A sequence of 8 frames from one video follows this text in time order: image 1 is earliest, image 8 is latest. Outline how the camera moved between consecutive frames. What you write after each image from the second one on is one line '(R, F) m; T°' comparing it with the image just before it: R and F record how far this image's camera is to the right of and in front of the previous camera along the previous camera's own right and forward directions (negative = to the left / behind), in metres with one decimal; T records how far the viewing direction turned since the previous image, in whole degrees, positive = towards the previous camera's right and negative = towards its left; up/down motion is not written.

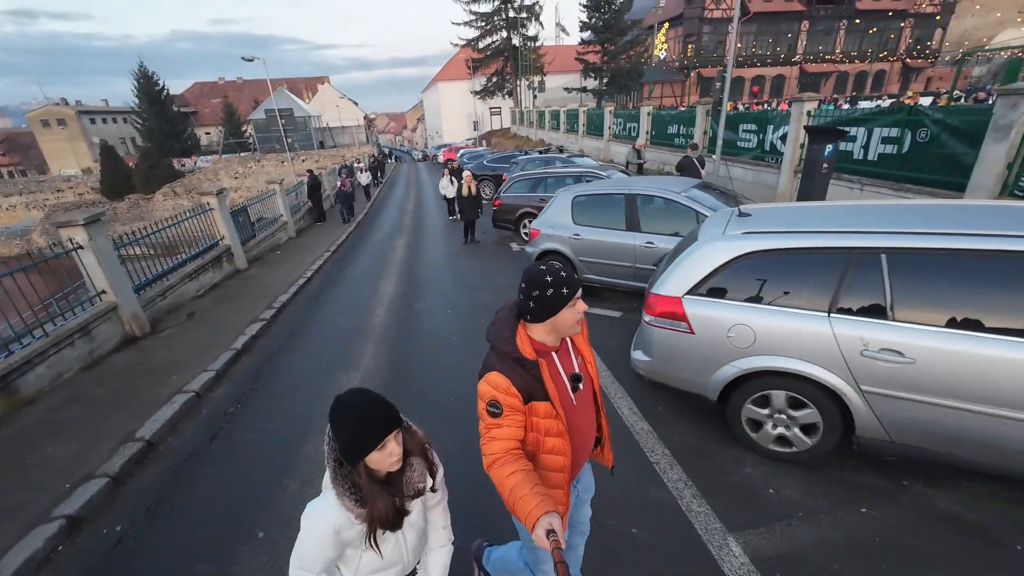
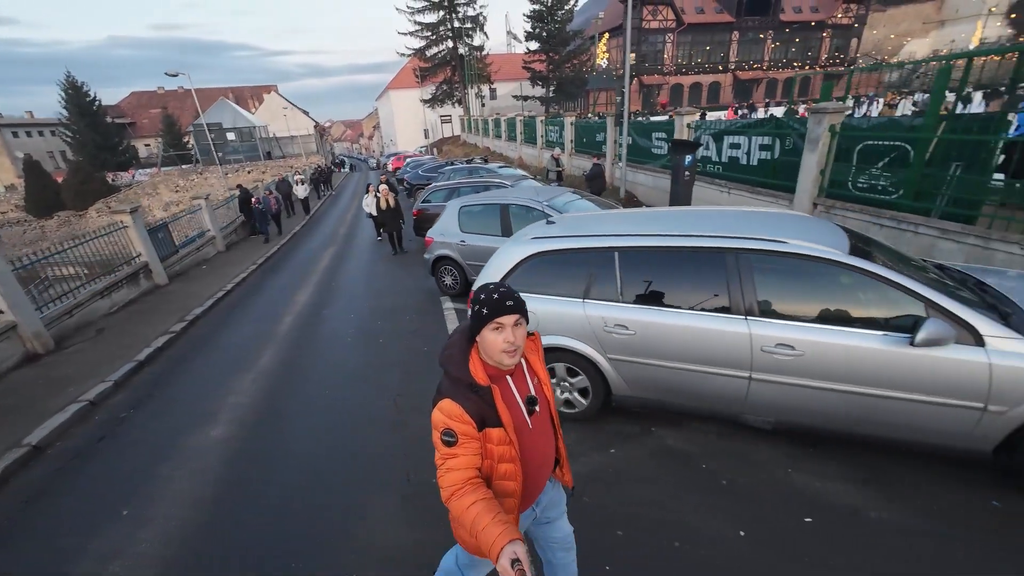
(+1.1, -0.7) m; +4°
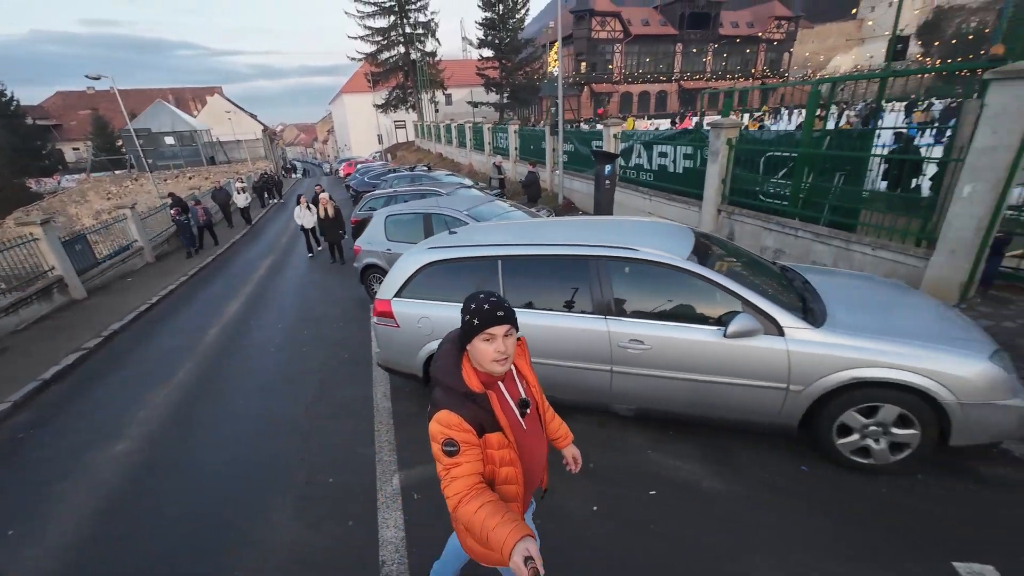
(+0.6, -0.3) m; +5°
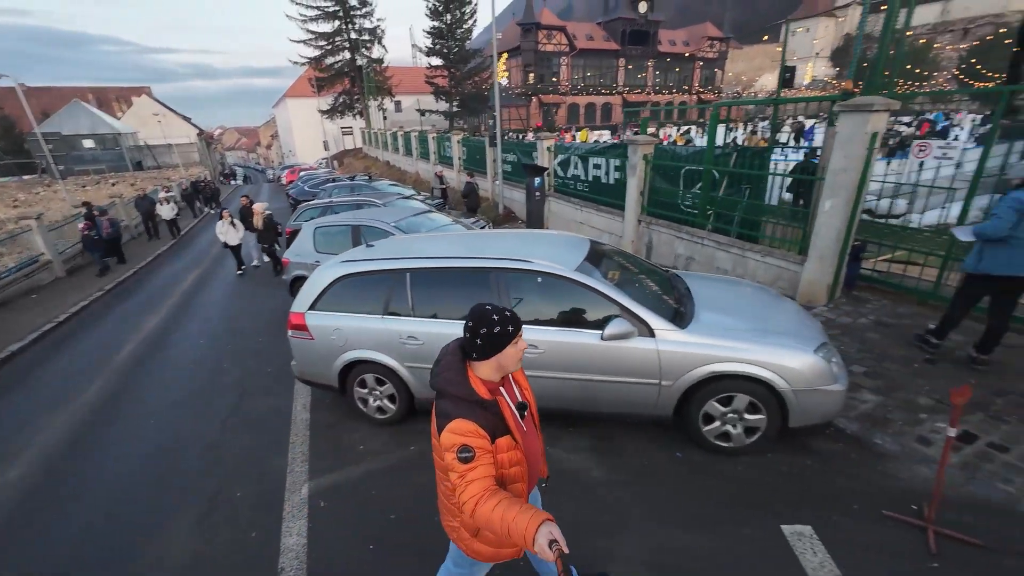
(+0.4, -0.2) m; +6°
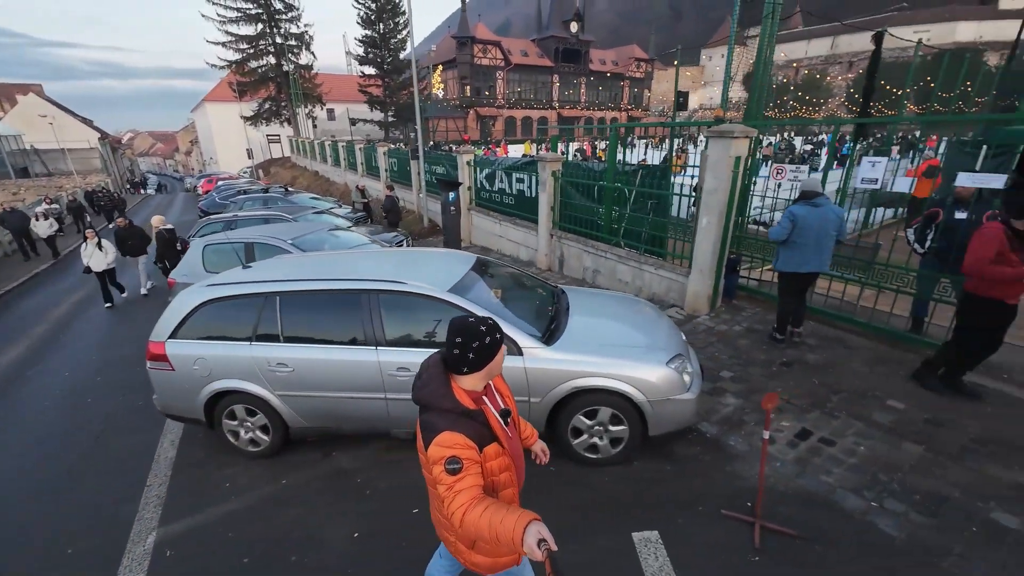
(+0.6, 0.0) m; +7°
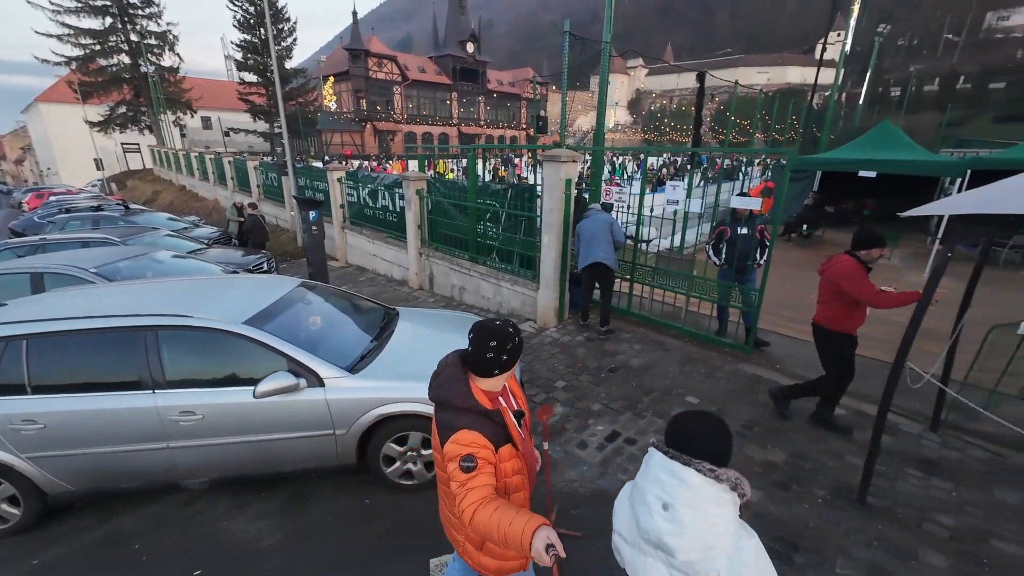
(+0.8, -0.1) m; +12°
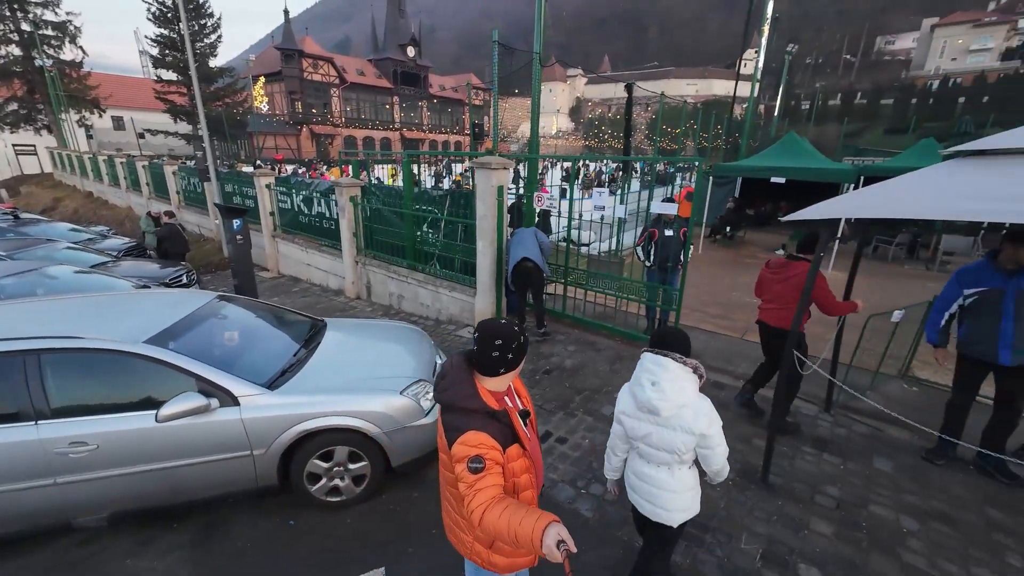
(+0.2, -0.1) m; +7°
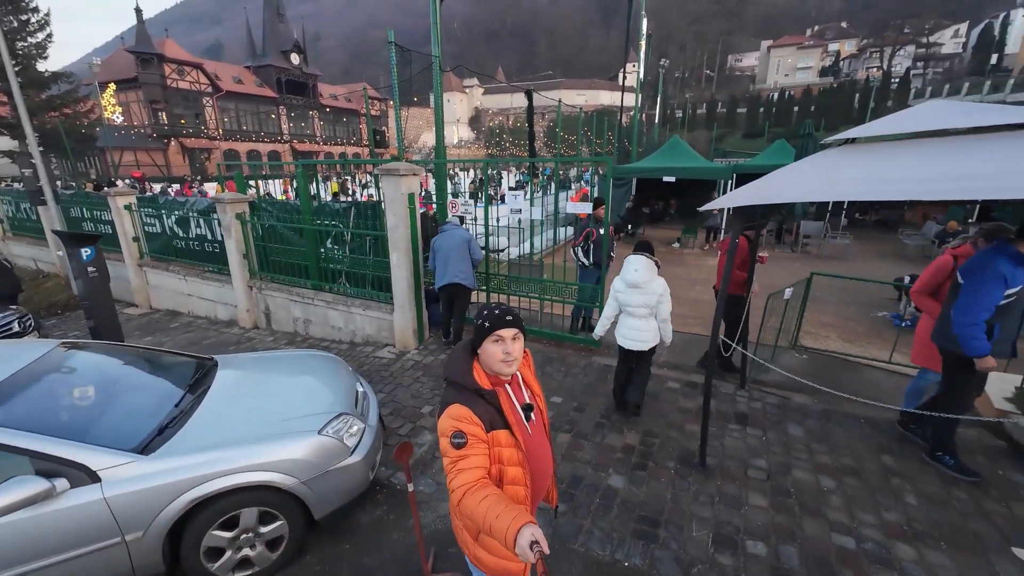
(-0.1, +0.2) m; +11°
